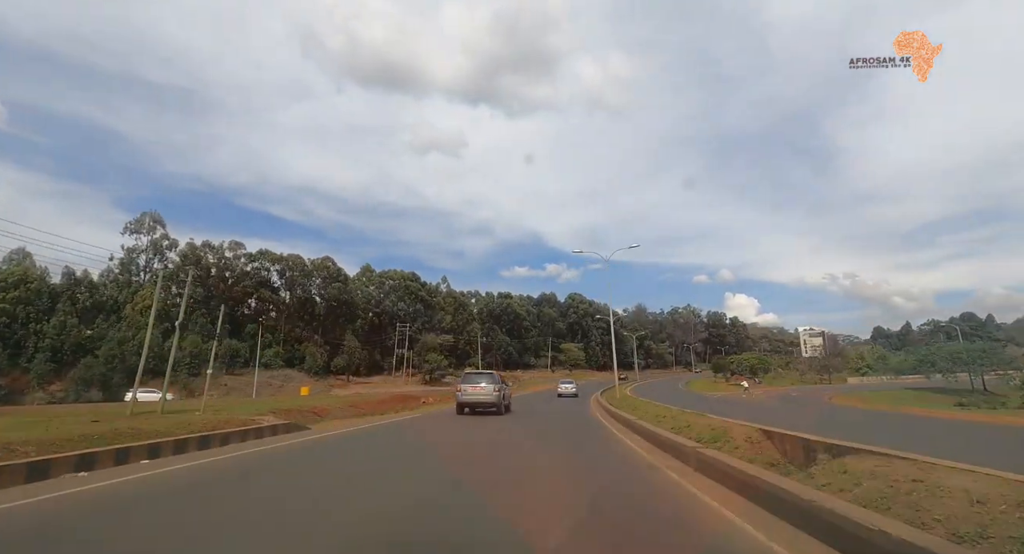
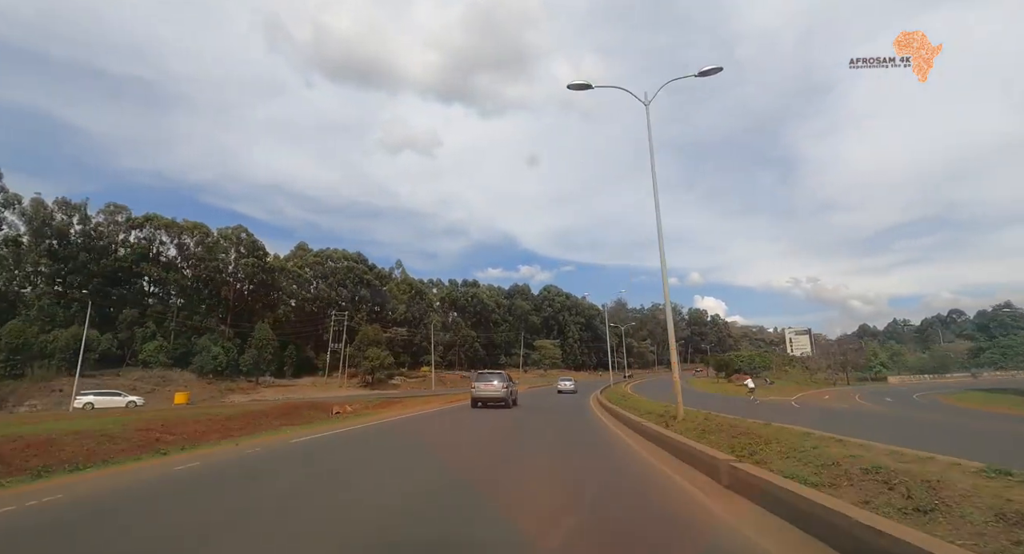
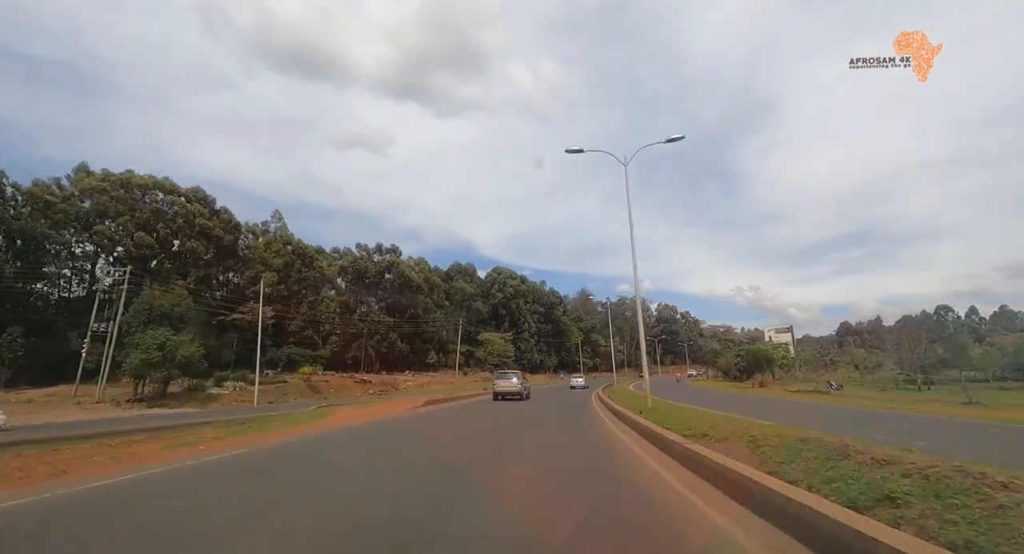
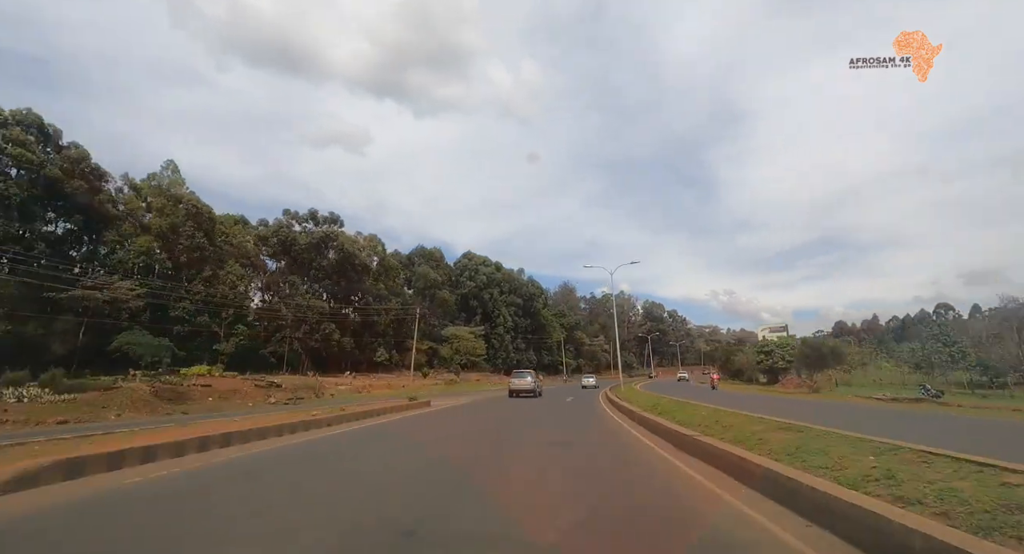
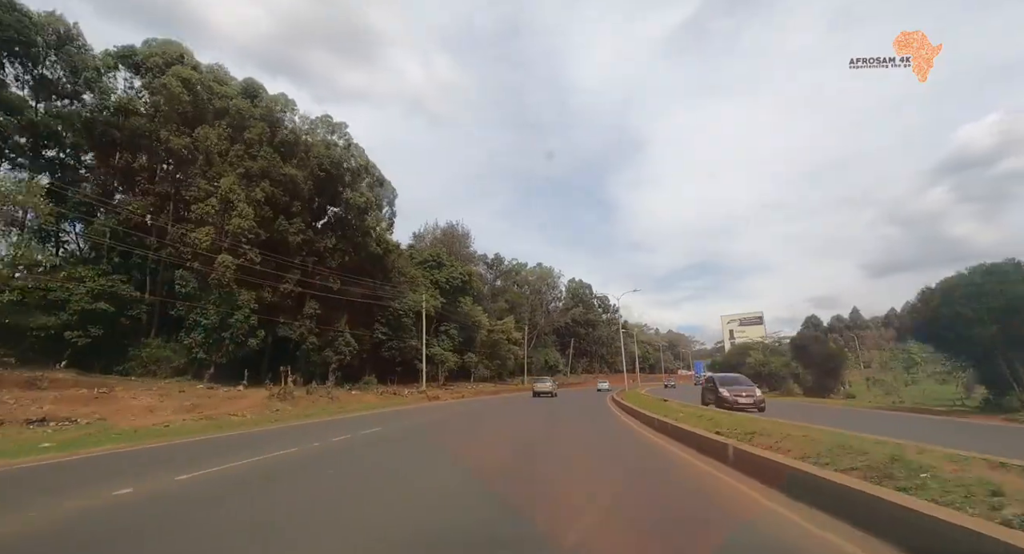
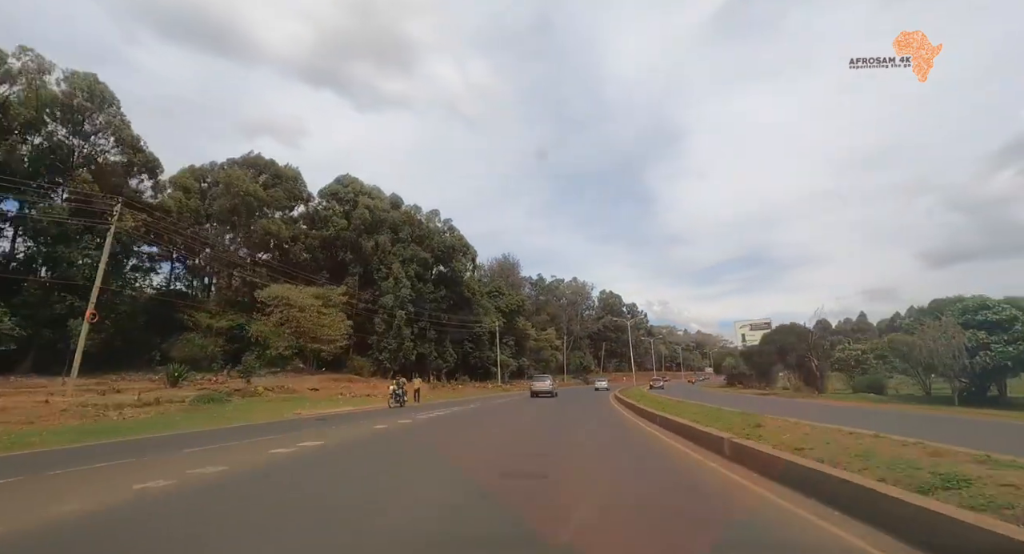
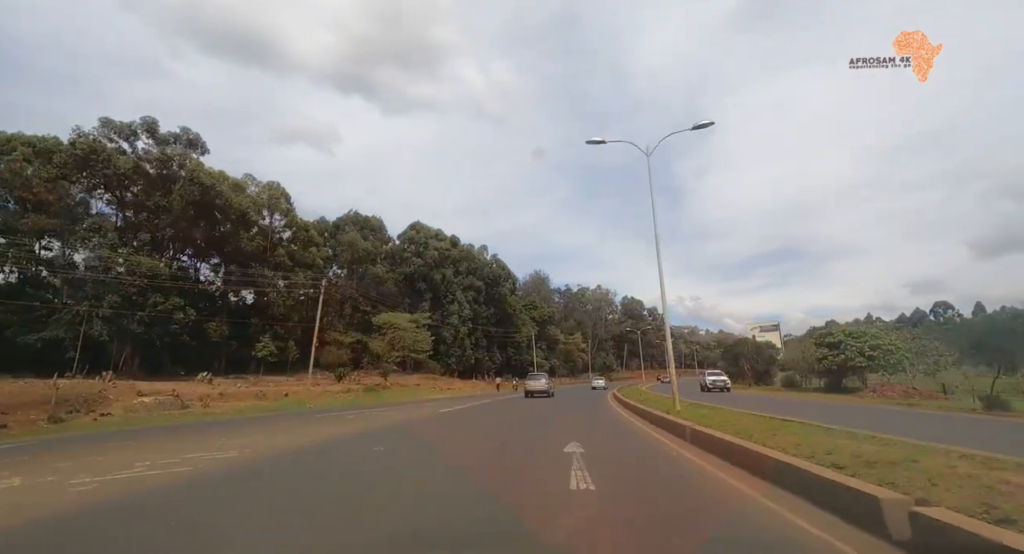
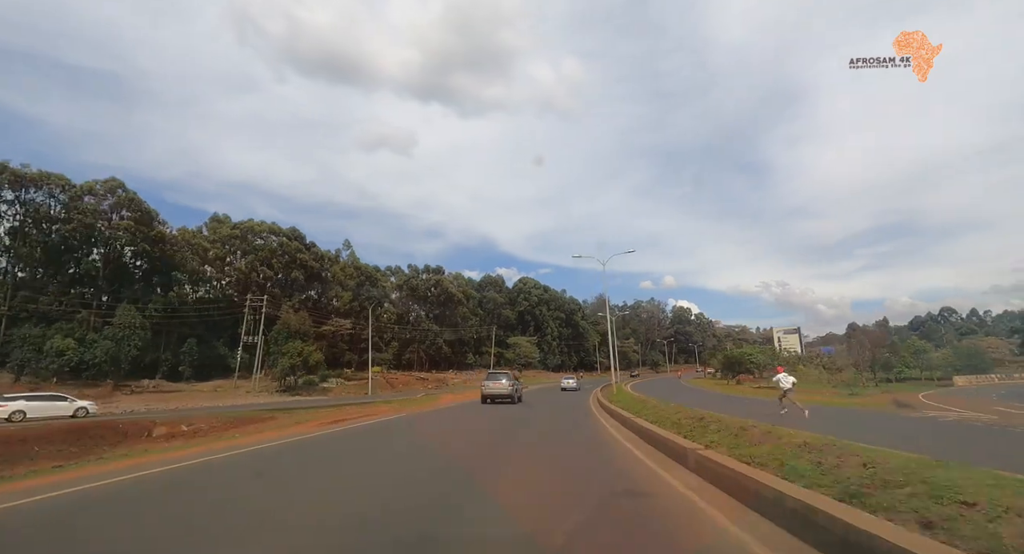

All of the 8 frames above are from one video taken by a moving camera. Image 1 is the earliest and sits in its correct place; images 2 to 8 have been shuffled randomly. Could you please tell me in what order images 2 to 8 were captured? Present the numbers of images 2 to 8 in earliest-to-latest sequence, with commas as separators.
2, 8, 3, 4, 7, 6, 5
